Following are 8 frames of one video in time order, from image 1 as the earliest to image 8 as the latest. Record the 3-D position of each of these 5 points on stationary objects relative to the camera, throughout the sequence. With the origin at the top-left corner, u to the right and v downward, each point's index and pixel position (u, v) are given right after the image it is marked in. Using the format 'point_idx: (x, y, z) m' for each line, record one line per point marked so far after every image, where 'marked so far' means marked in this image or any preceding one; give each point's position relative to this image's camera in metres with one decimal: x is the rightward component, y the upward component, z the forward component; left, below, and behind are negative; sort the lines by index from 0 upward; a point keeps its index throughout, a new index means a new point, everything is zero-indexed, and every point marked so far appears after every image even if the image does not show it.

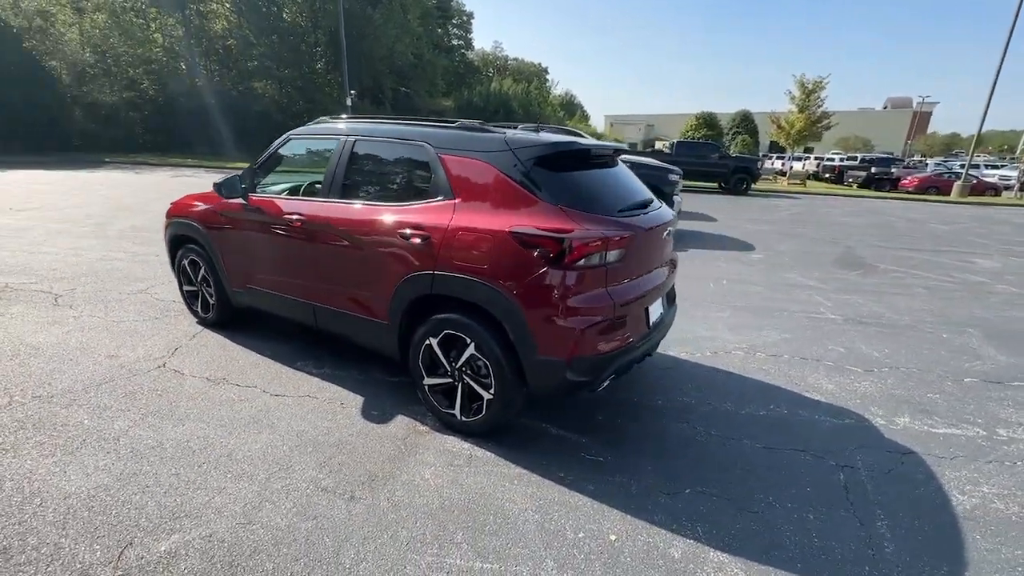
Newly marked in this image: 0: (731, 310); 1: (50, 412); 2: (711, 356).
0: (+2.8, -0.3, +6.1) m
1: (-3.3, -0.9, +3.3) m
2: (+2.0, -0.7, +4.7) m
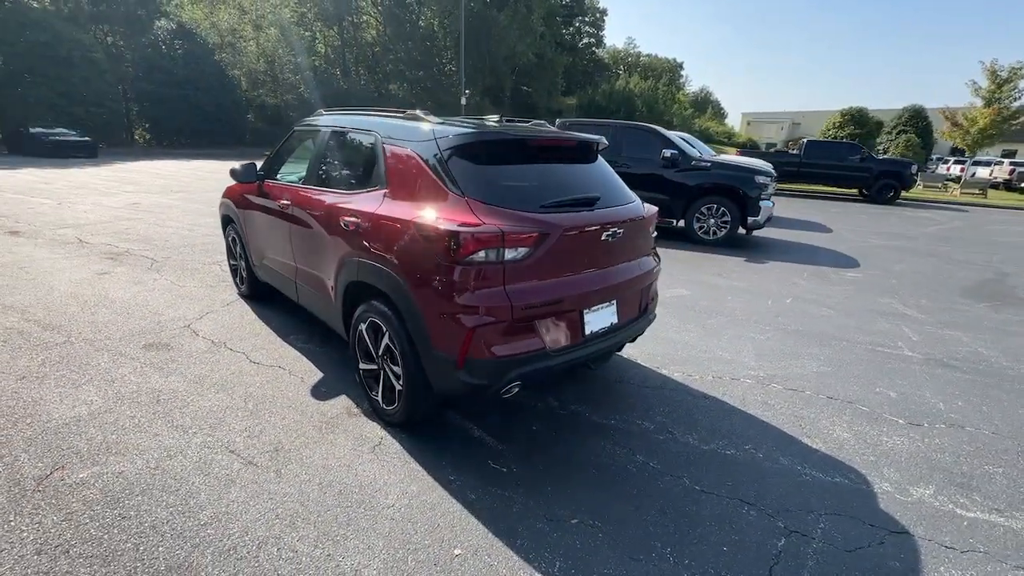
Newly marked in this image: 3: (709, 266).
0: (+2.9, -0.5, +5.2) m
1: (-3.7, -0.6, +4.1) m
2: (+1.7, -0.8, +4.1) m
3: (+3.4, +0.4, +8.2) m
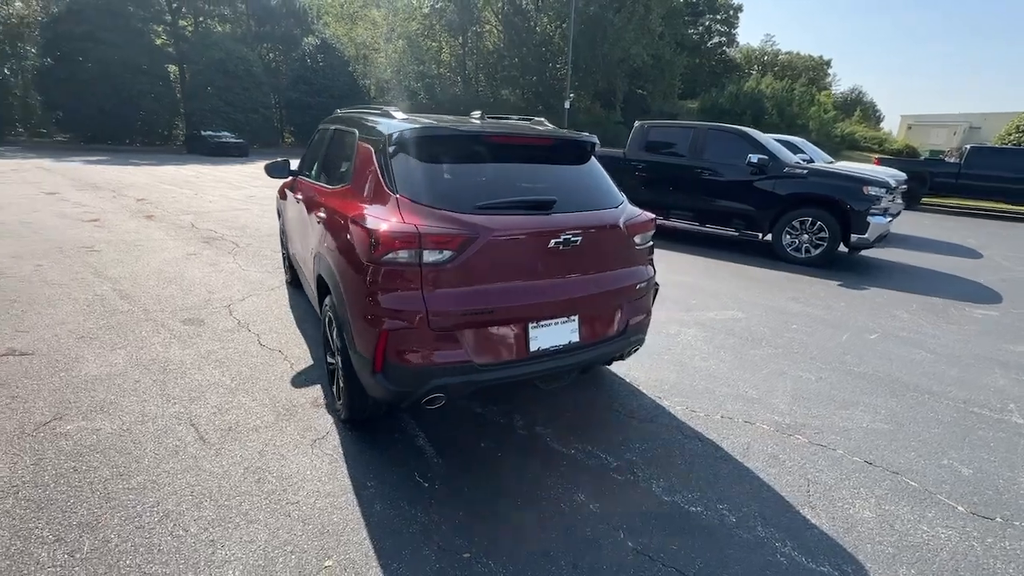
0: (+3.0, -0.8, +4.4) m
1: (-3.7, -0.3, +4.7) m
2: (+1.5, -1.0, +3.5) m
3: (+4.2, 0.0, +7.1) m
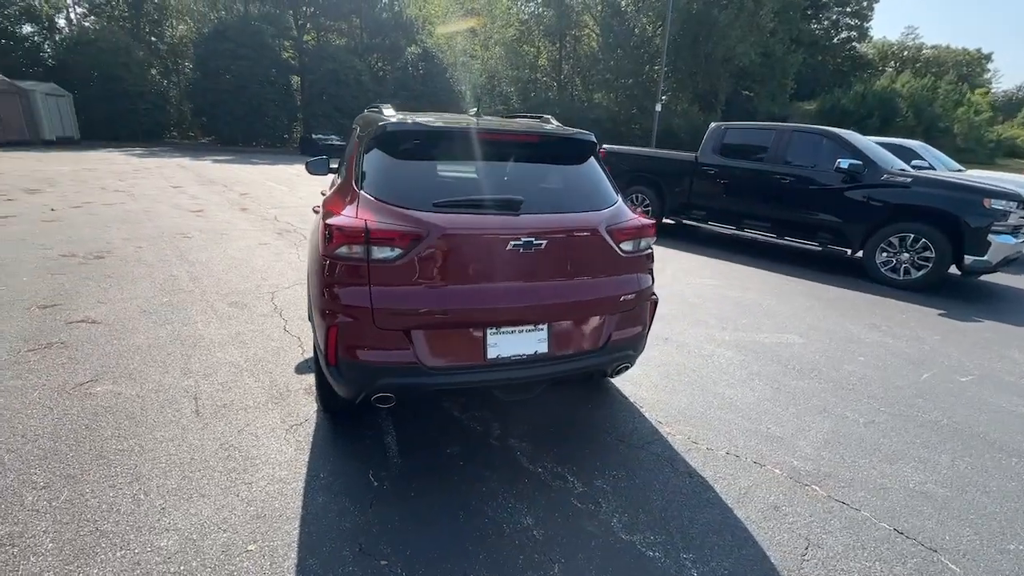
0: (+3.0, -1.0, +3.7) m
1: (-3.5, -0.1, +5.2) m
2: (+1.4, -1.1, +3.1) m
3: (+4.7, -0.3, +6.1) m
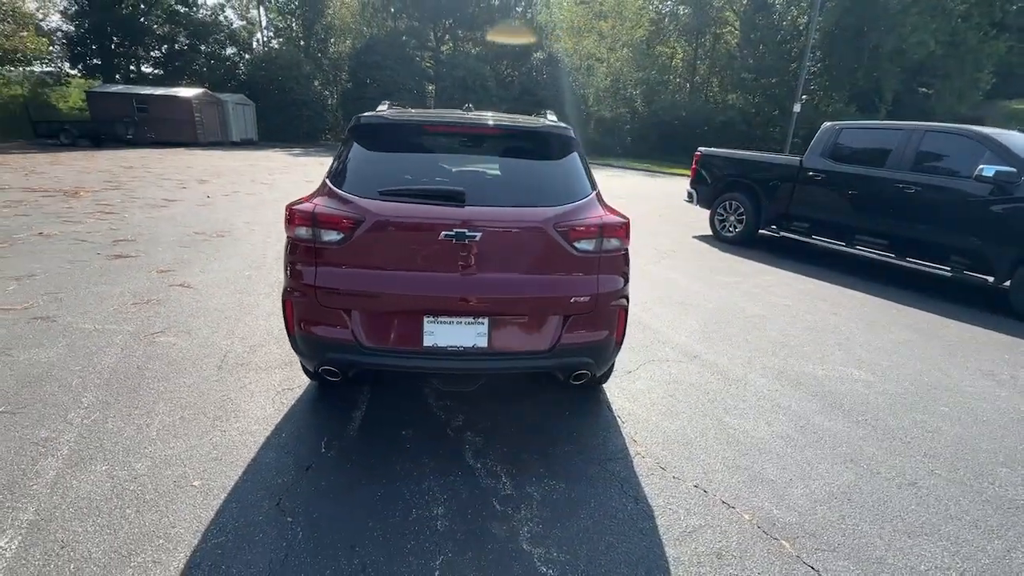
0: (+2.7, -1.2, +2.9) m
1: (-3.1, +0.2, +6.0) m
2: (+1.0, -1.2, +2.8) m
3: (+5.0, -0.7, +4.9) m
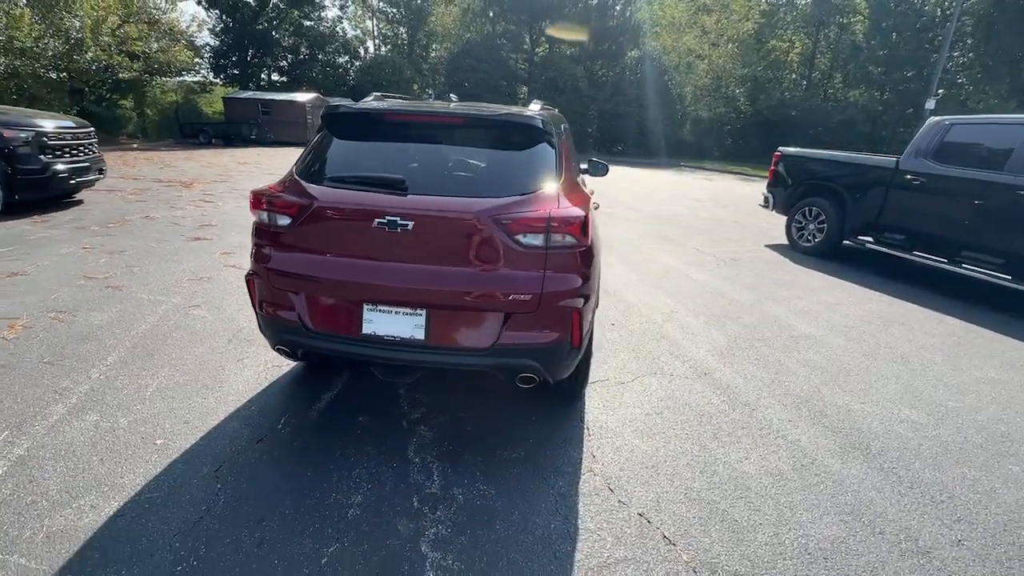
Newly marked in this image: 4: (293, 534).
0: (+2.3, -1.3, +2.3) m
1: (-2.8, +0.4, +6.5) m
2: (+0.6, -1.2, +2.5) m
3: (+5.0, -1.0, +3.8) m
4: (-1.0, -1.2, +2.2) m
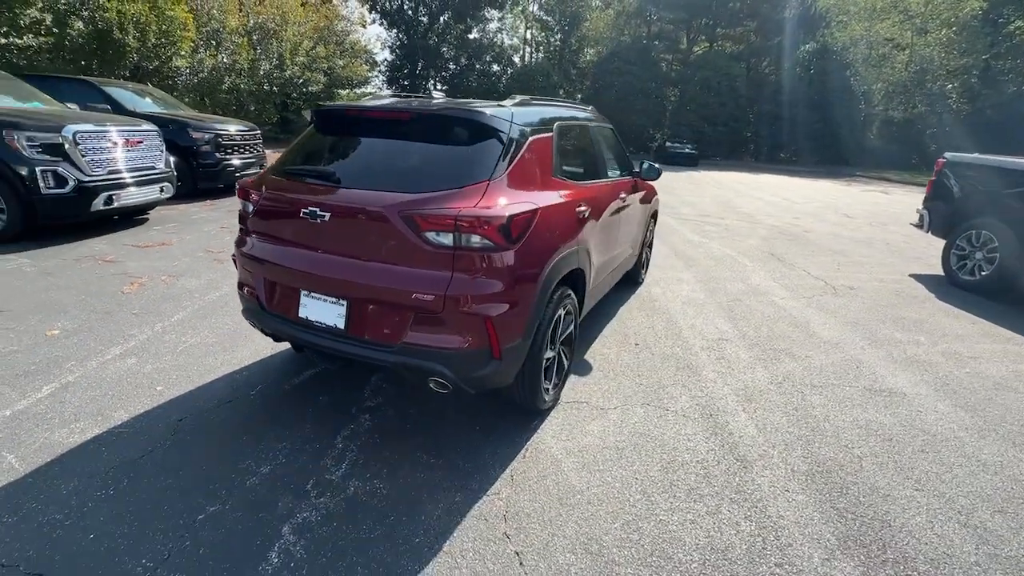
0: (+1.5, -1.5, +1.6) m
1: (-1.9, +0.5, +7.0) m
2: (0.0, -1.2, +2.3) m
3: (+4.5, -1.5, +2.2) m
4: (-1.7, -1.1, +2.5) m
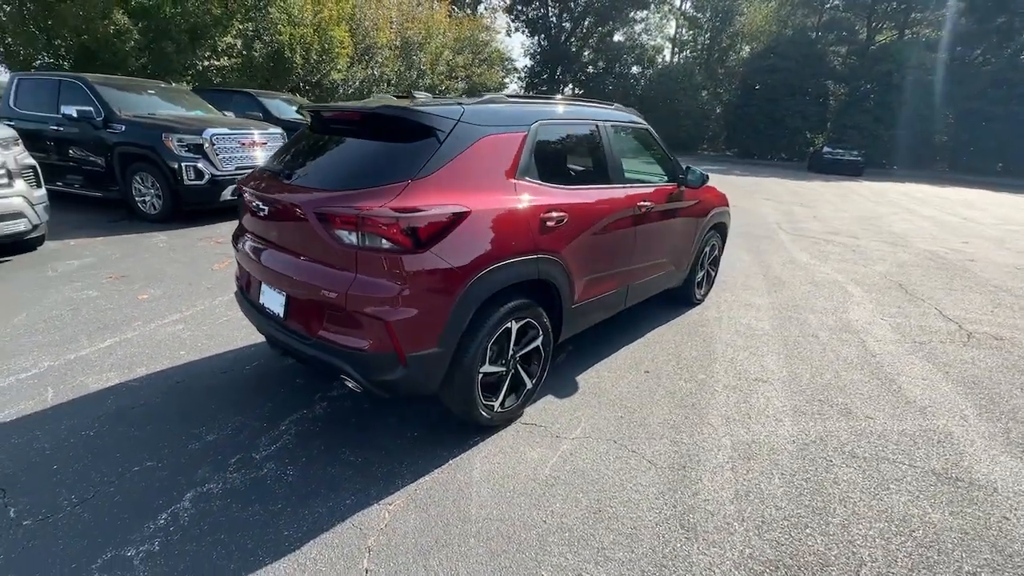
0: (+0.6, -1.7, +1.1) m
1: (-1.1, +0.6, +7.3) m
2: (-0.7, -1.3, +2.2) m
3: (+3.6, -1.9, +0.9) m
4: (-2.2, -0.9, +2.8) m
